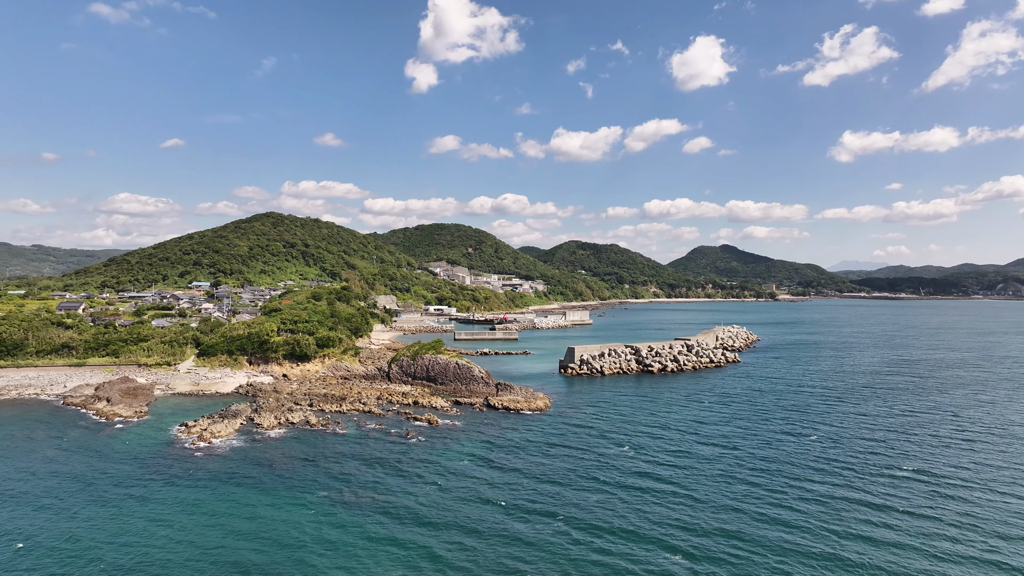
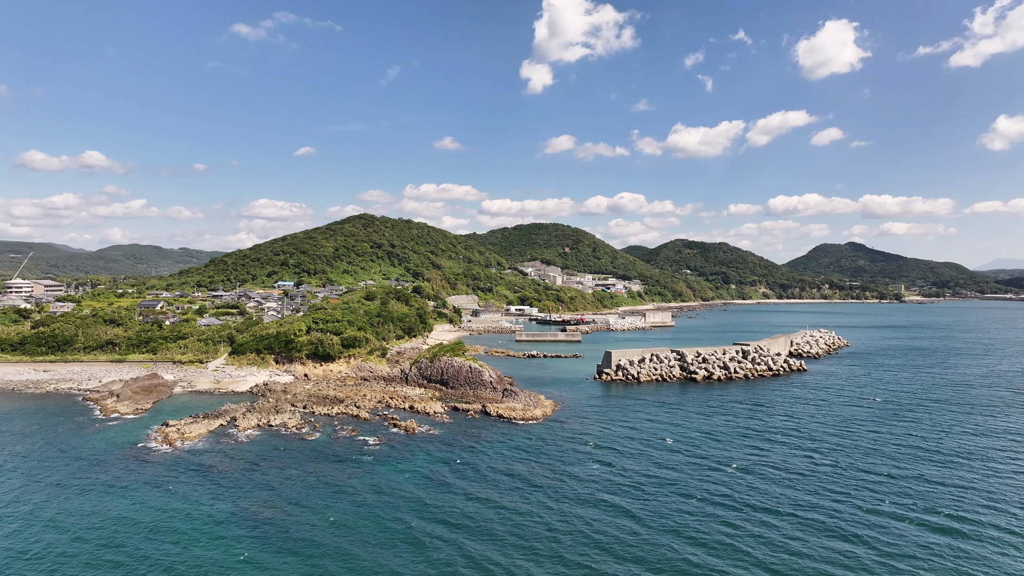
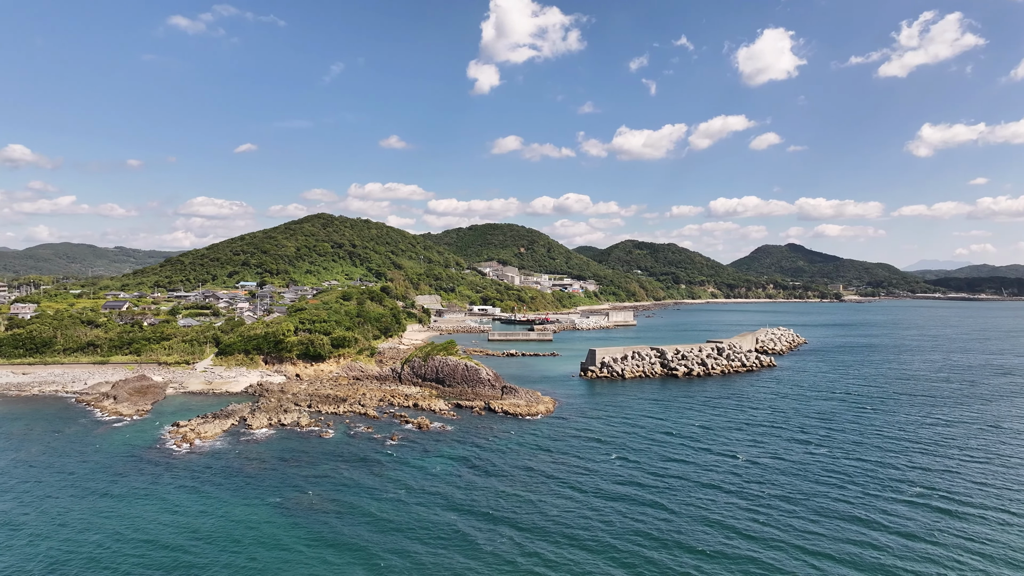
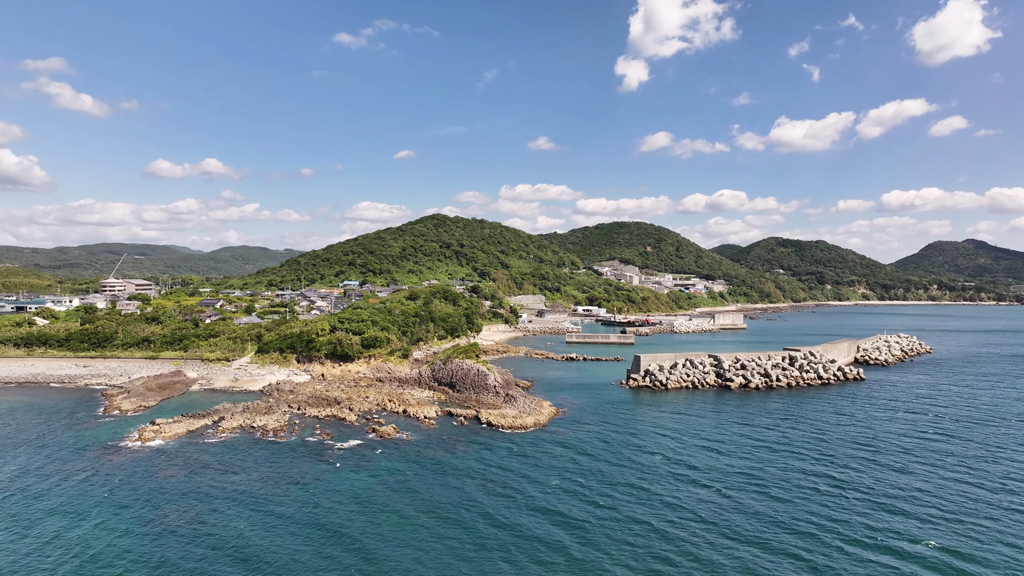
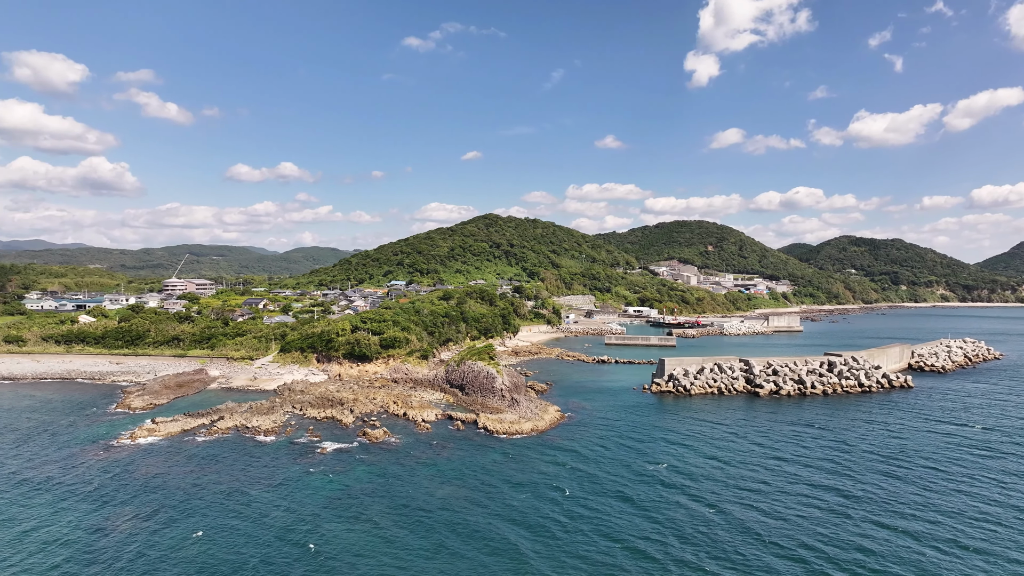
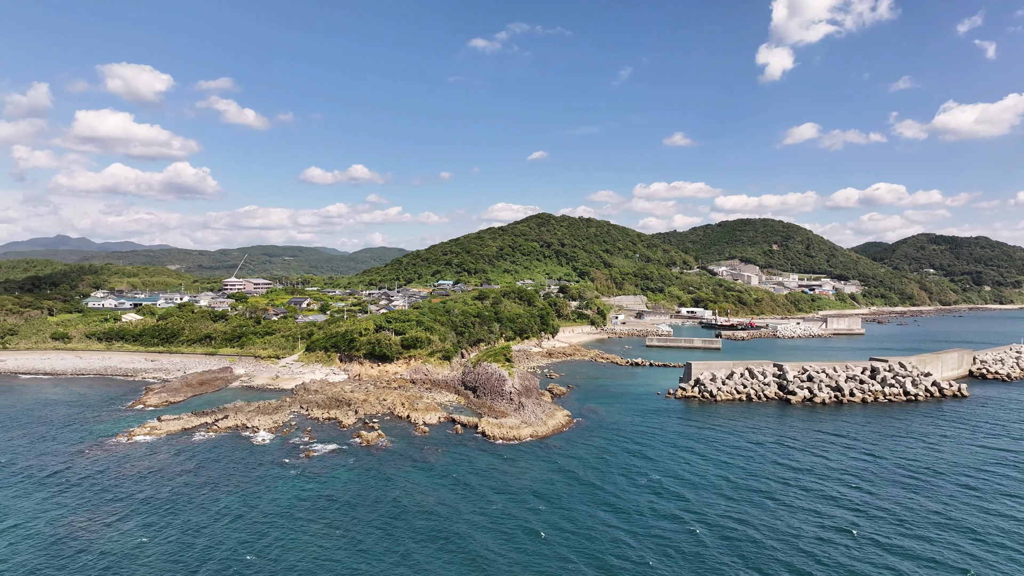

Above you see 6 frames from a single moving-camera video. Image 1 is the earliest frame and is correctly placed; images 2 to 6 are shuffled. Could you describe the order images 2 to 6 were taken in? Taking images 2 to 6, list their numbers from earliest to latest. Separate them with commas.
3, 2, 4, 5, 6
